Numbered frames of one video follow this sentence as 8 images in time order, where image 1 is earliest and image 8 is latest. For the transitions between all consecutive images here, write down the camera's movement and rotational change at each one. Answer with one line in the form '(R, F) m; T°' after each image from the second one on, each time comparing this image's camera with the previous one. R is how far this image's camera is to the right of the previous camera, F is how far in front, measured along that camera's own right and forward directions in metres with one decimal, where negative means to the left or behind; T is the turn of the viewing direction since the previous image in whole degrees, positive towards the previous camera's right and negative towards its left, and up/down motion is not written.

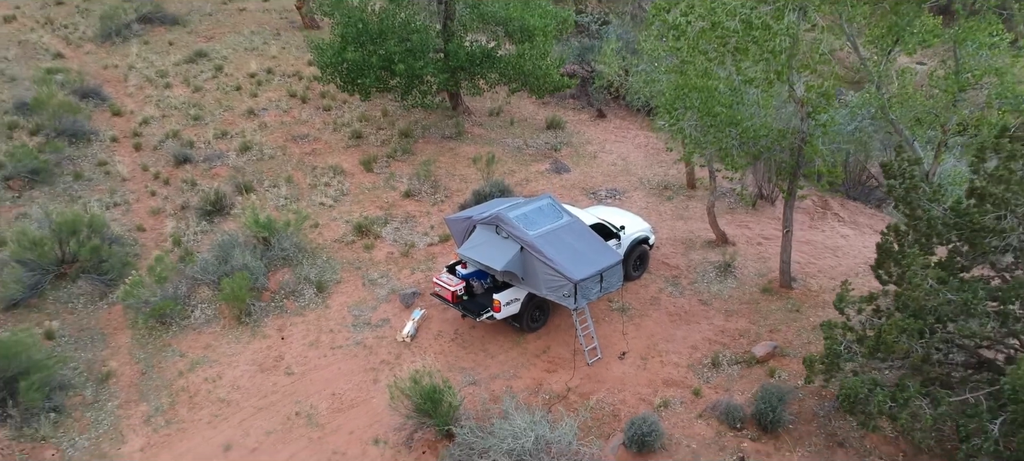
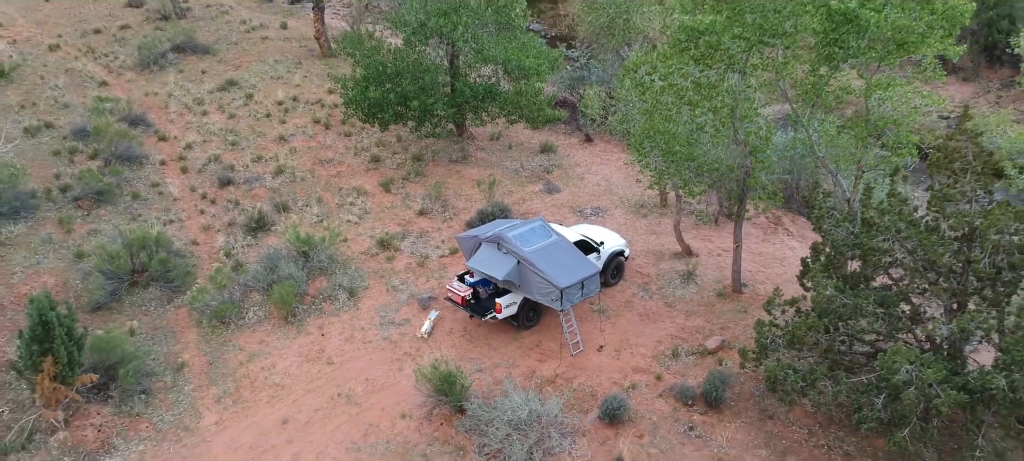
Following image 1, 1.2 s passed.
(0.0, -2.4) m; 0°
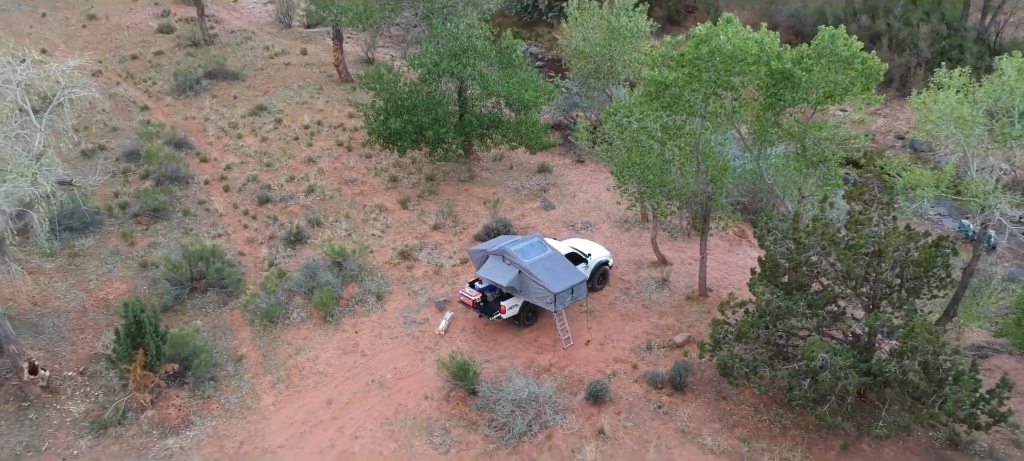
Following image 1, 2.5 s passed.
(-0.1, -2.7) m; 0°
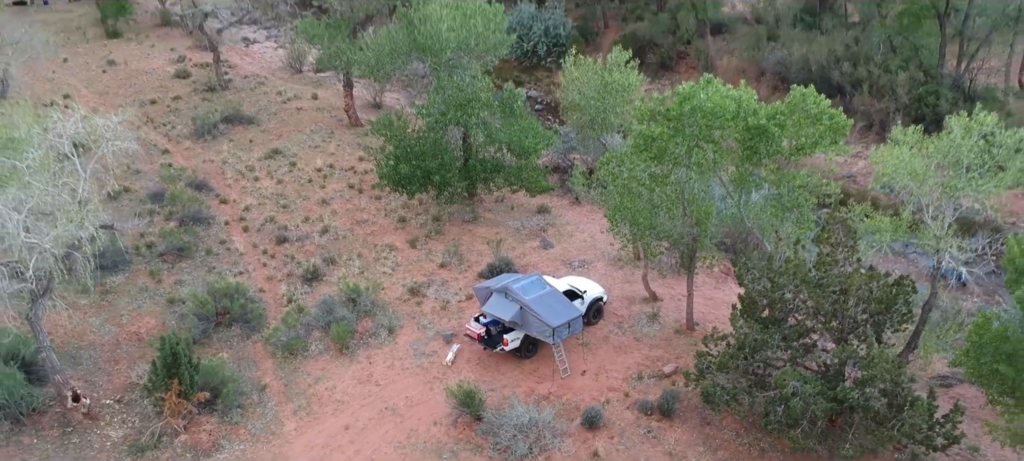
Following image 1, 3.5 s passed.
(0.0, -1.4) m; 0°
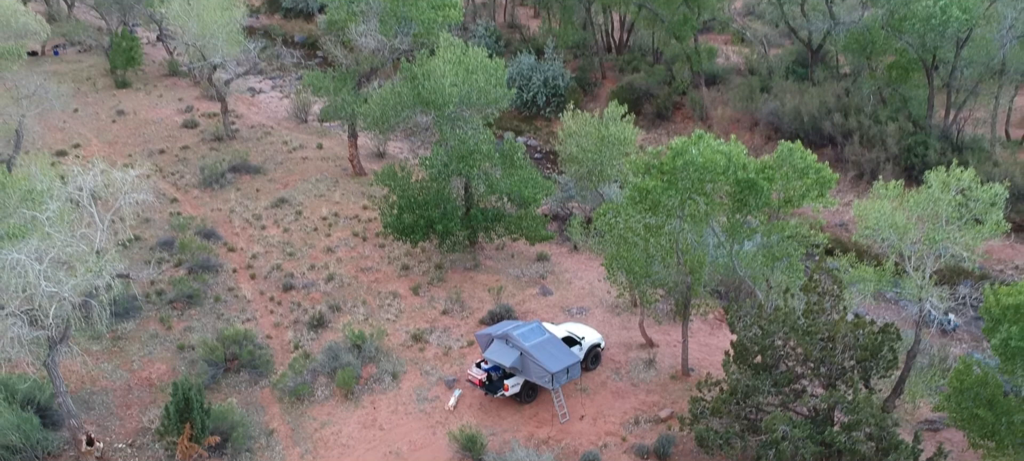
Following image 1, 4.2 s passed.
(0.0, -0.7) m; 0°
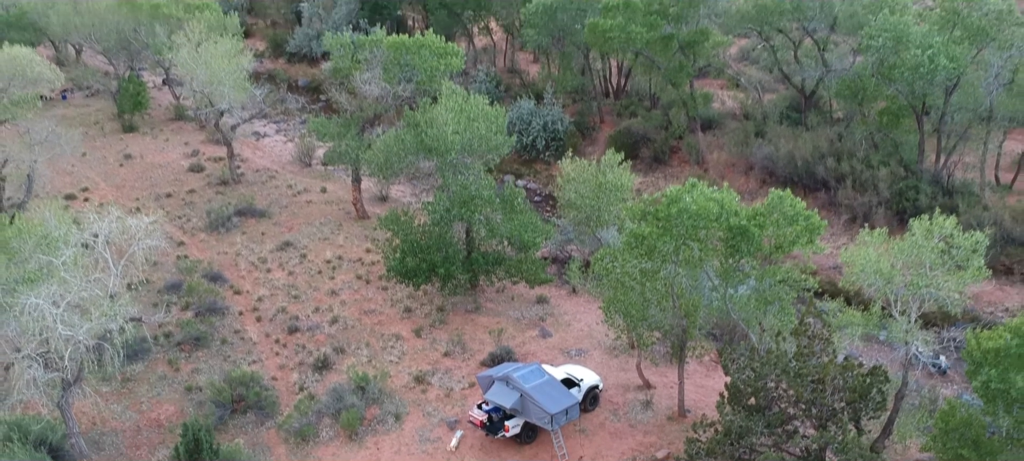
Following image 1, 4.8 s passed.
(0.0, -0.6) m; 0°
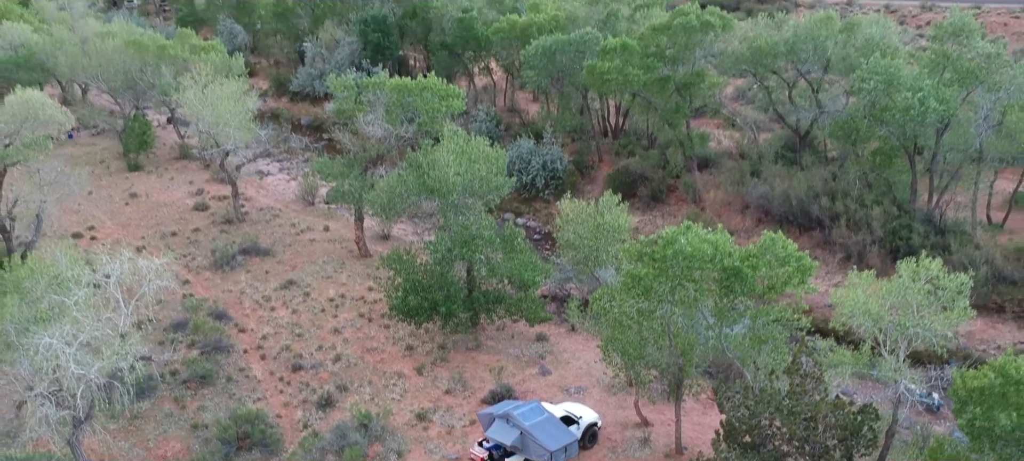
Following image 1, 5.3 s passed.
(0.0, -0.5) m; 0°
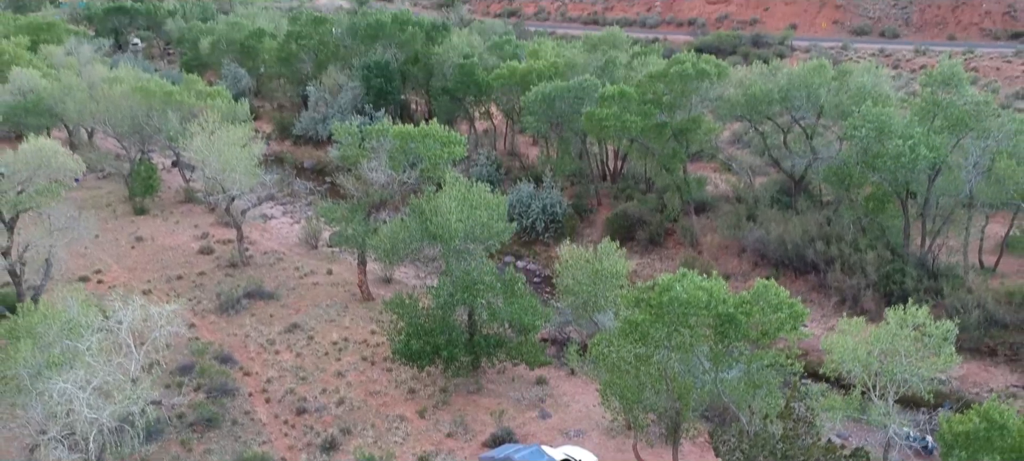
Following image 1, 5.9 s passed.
(0.0, -0.6) m; 0°
